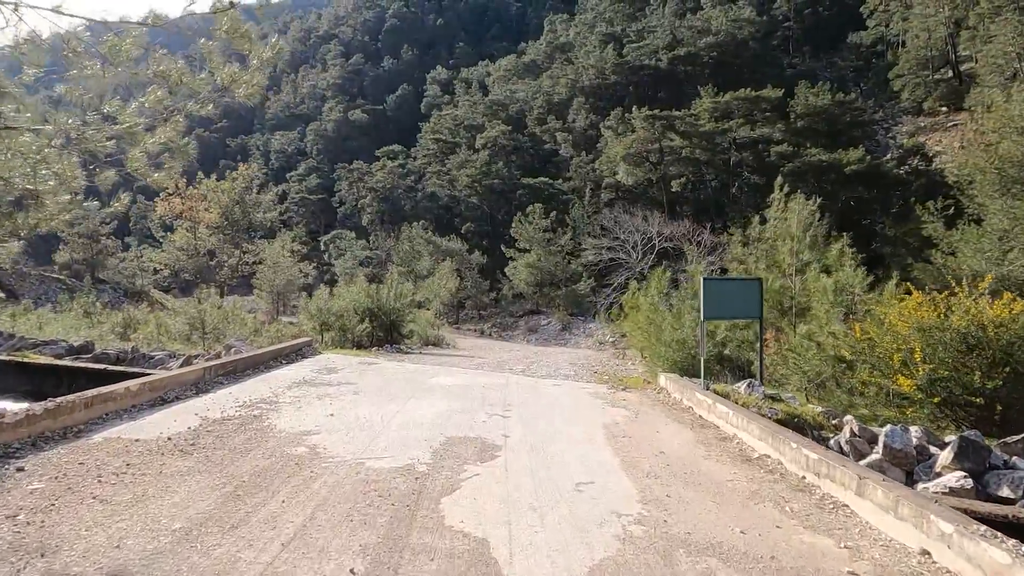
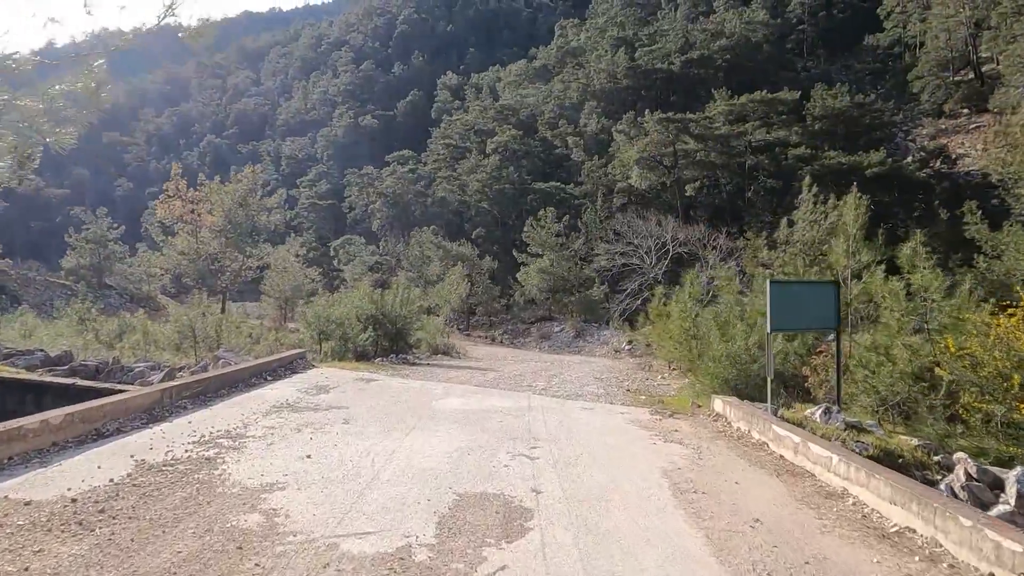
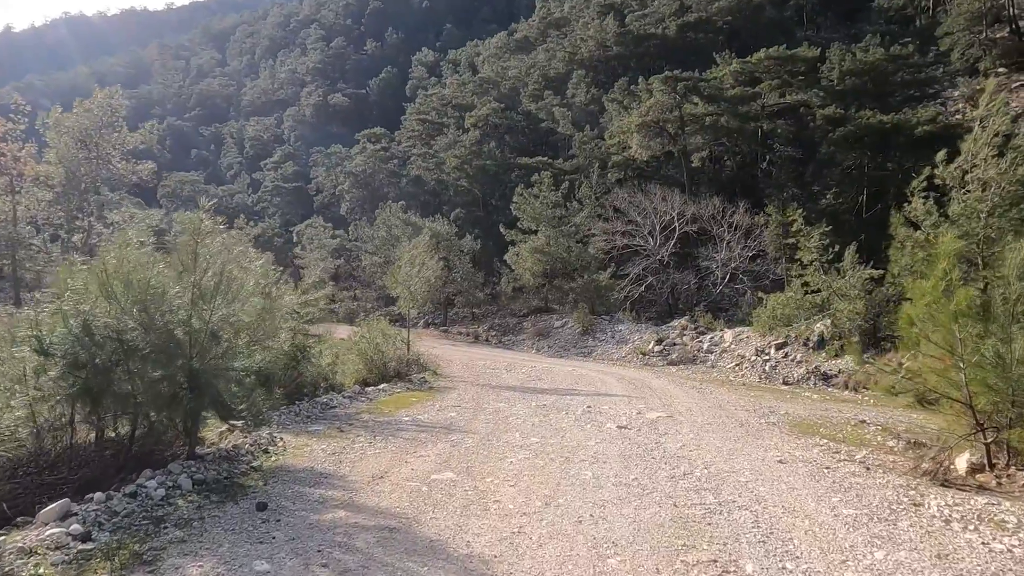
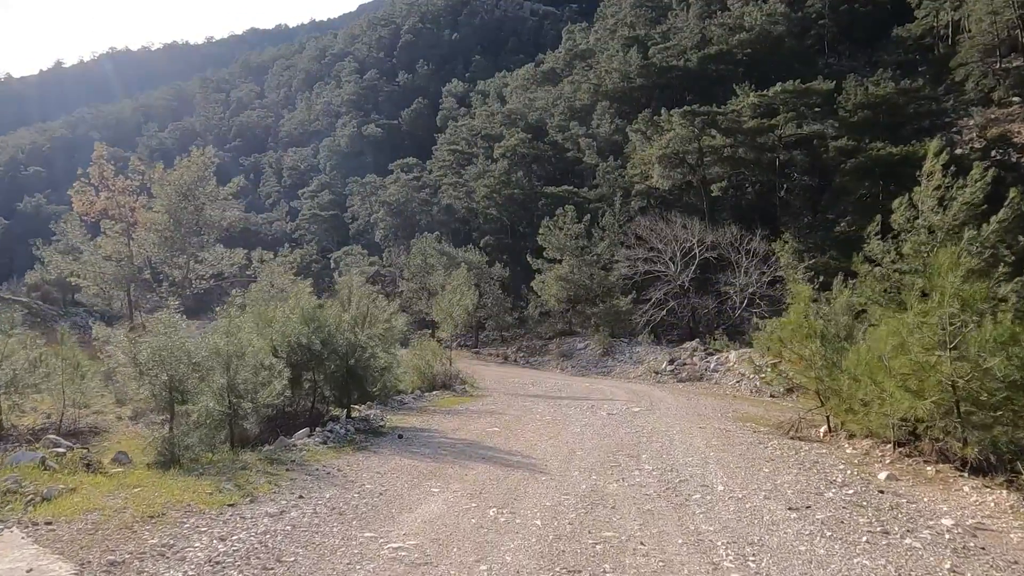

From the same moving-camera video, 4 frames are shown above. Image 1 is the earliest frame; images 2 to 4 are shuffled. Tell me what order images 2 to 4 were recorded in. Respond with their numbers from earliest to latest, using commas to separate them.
2, 4, 3
